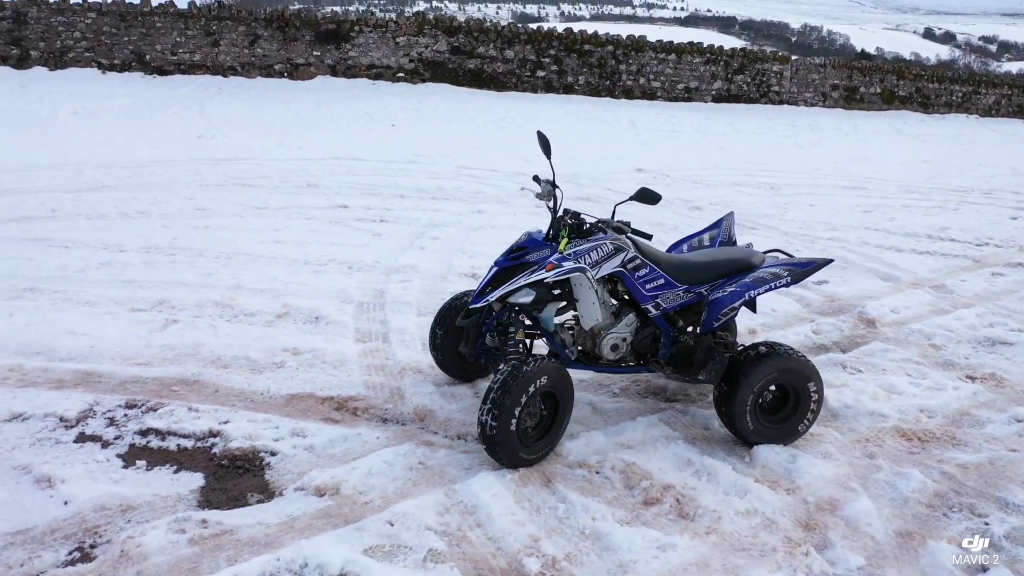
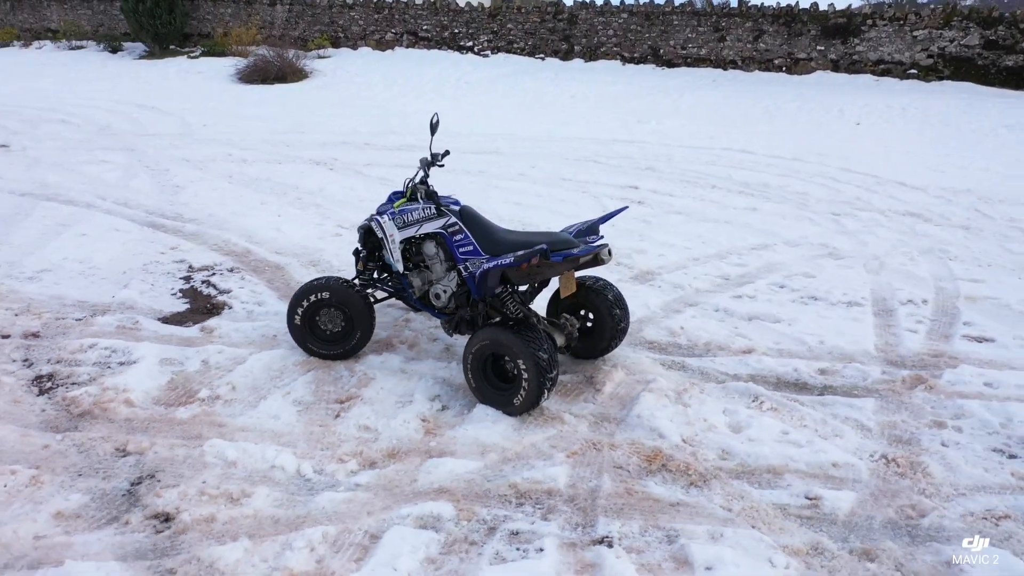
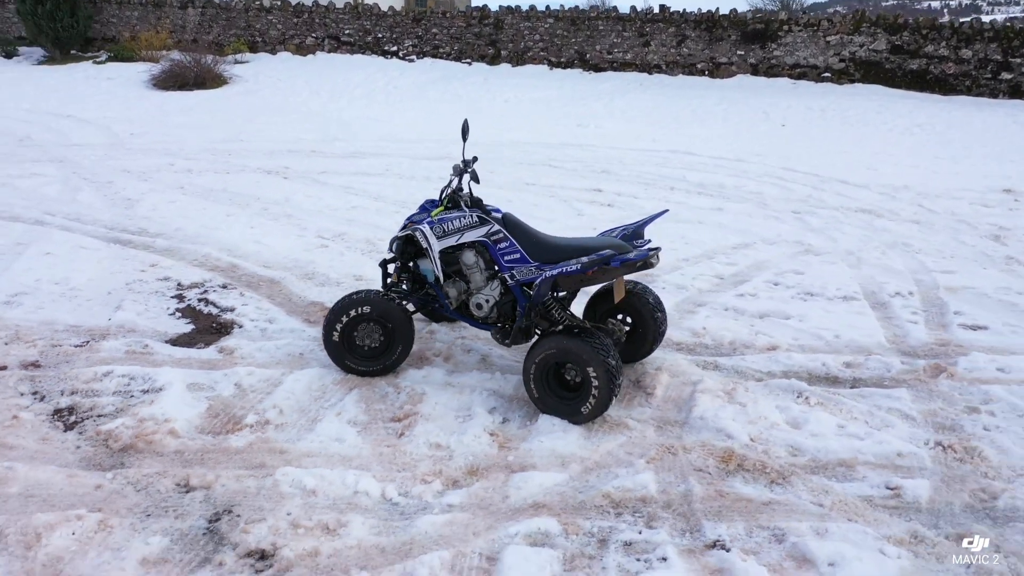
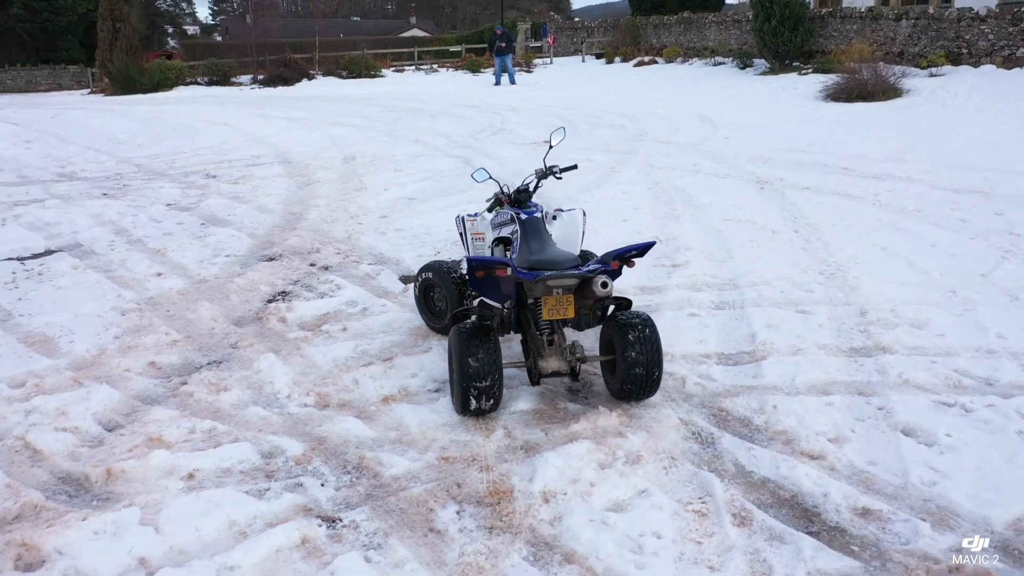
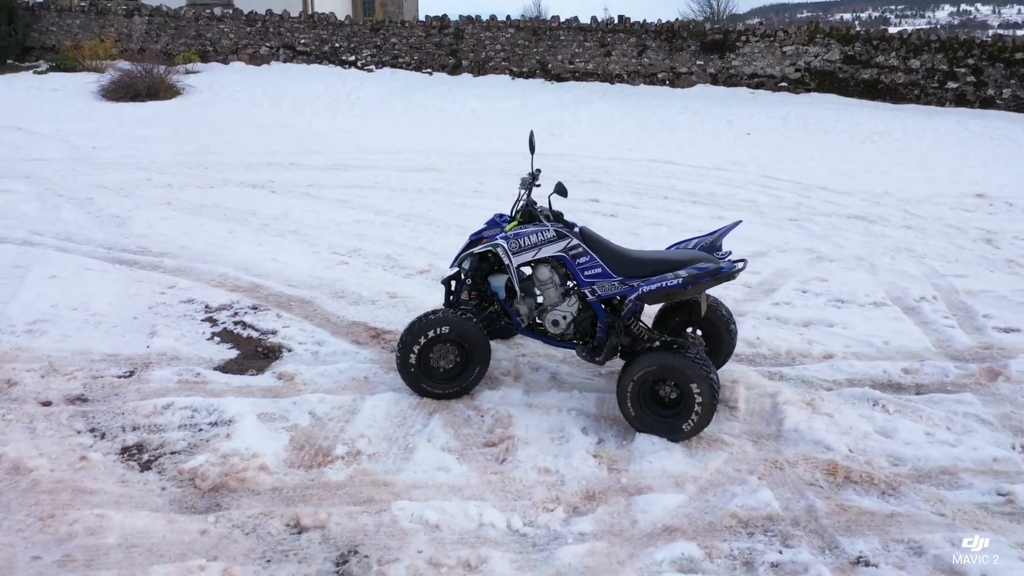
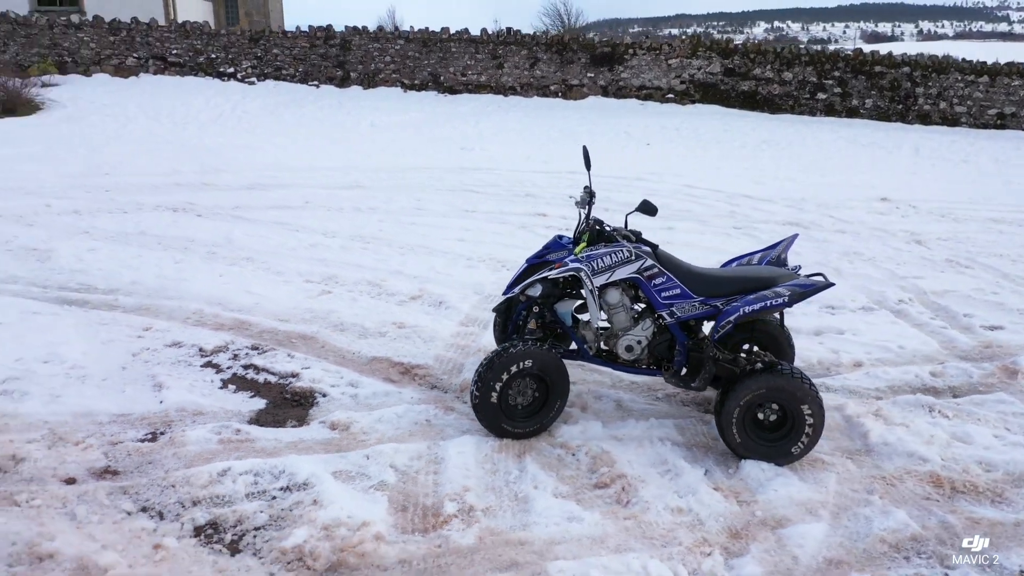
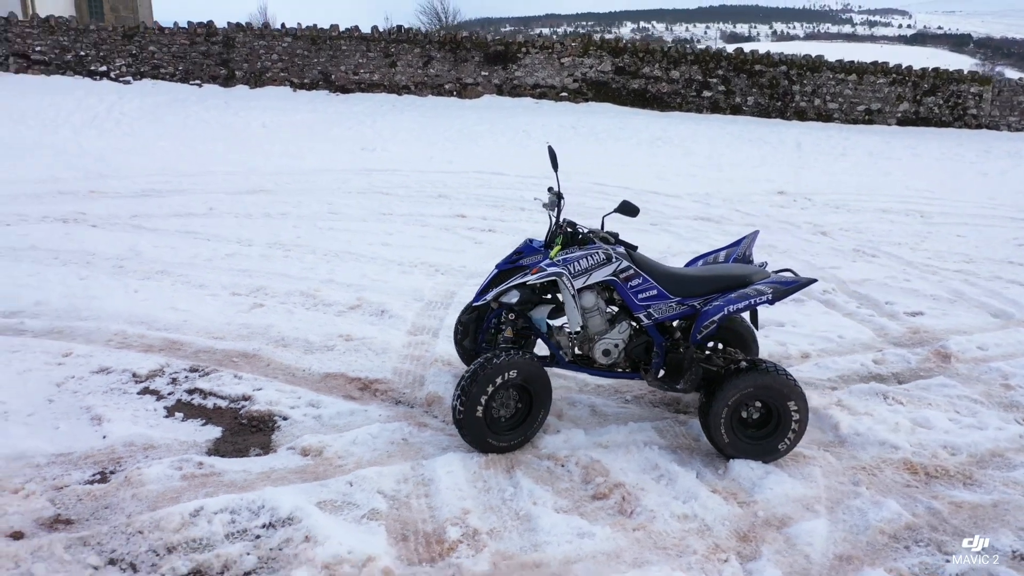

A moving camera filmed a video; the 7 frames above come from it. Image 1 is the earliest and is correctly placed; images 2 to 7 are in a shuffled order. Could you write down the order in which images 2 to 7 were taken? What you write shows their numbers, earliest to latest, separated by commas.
7, 6, 5, 3, 2, 4
